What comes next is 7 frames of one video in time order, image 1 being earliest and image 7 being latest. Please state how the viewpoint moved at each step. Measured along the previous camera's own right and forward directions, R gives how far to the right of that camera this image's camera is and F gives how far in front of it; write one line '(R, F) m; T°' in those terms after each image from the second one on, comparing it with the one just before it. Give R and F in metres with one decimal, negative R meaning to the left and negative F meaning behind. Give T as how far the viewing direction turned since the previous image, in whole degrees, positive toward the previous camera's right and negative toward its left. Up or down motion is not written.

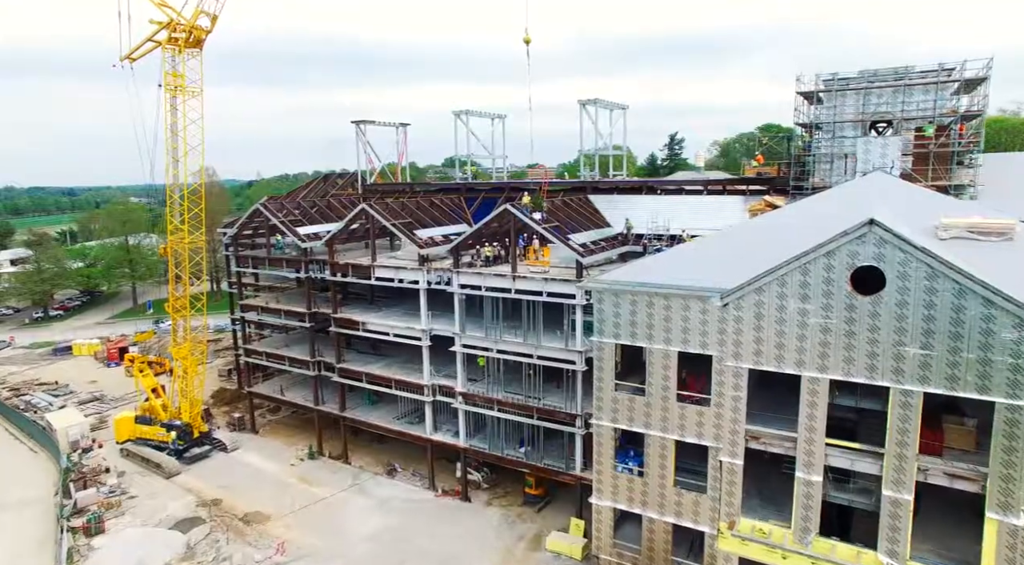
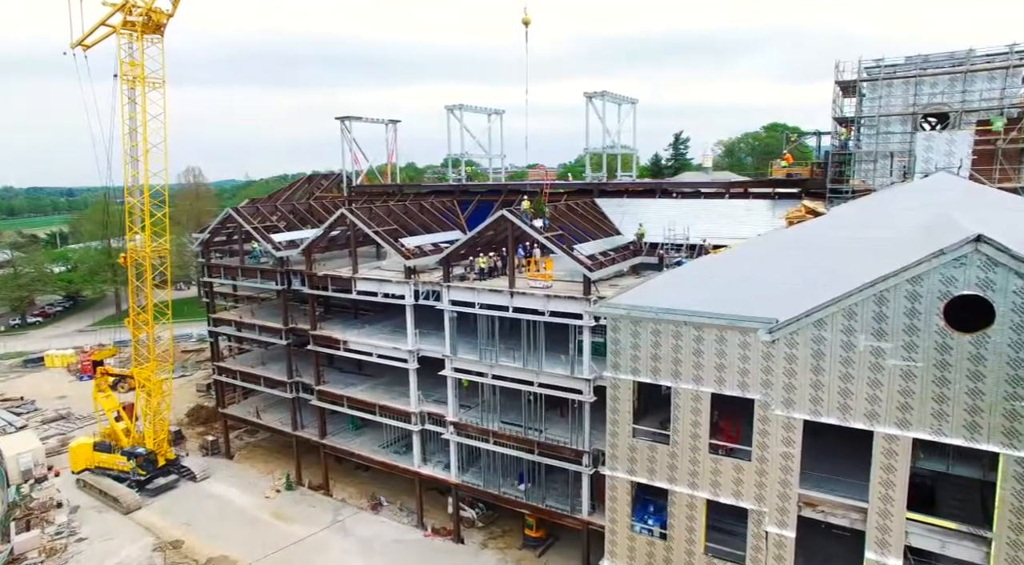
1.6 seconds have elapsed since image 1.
(+0.1, +4.4) m; 0°
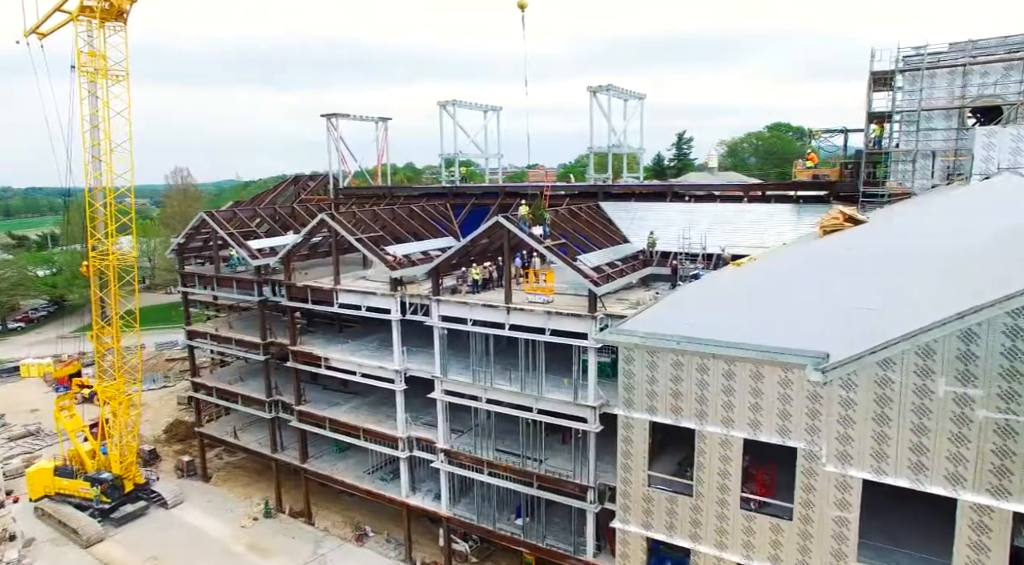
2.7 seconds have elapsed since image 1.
(+0.1, +3.3) m; 0°
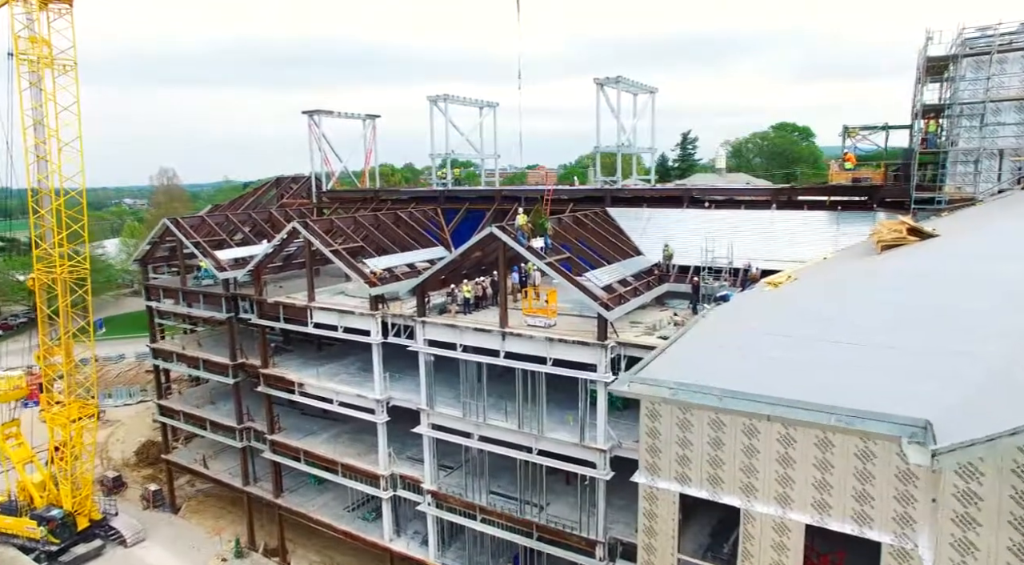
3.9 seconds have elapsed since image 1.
(+0.1, +3.9) m; 0°
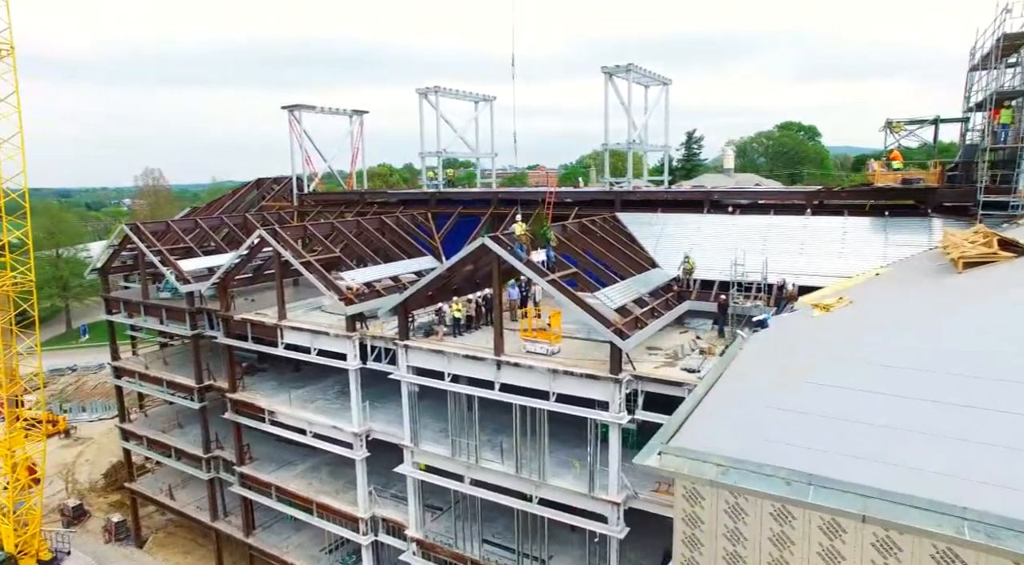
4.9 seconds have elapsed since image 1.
(+0.1, +3.6) m; 0°
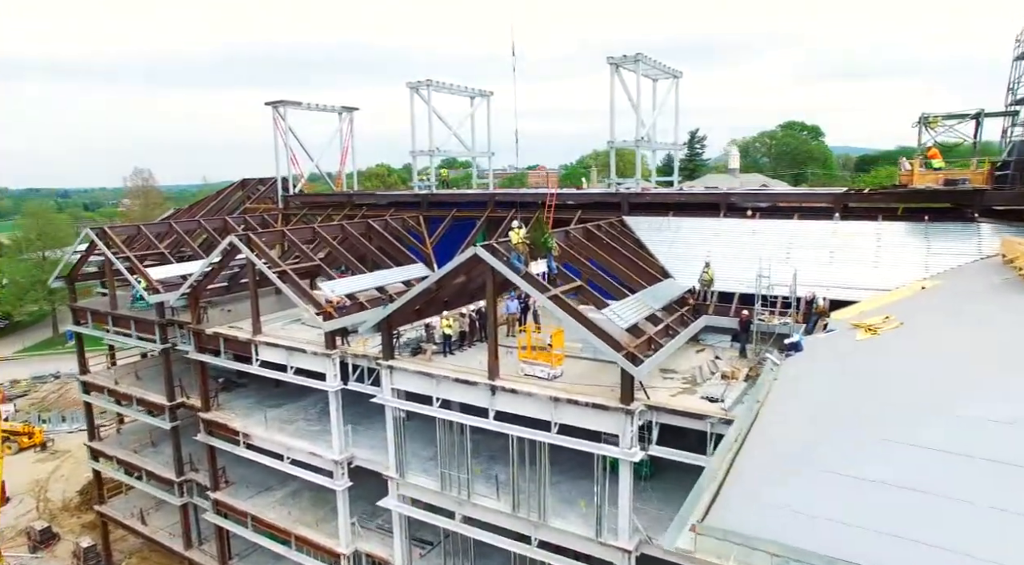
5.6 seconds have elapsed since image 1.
(+0.1, +2.4) m; 0°
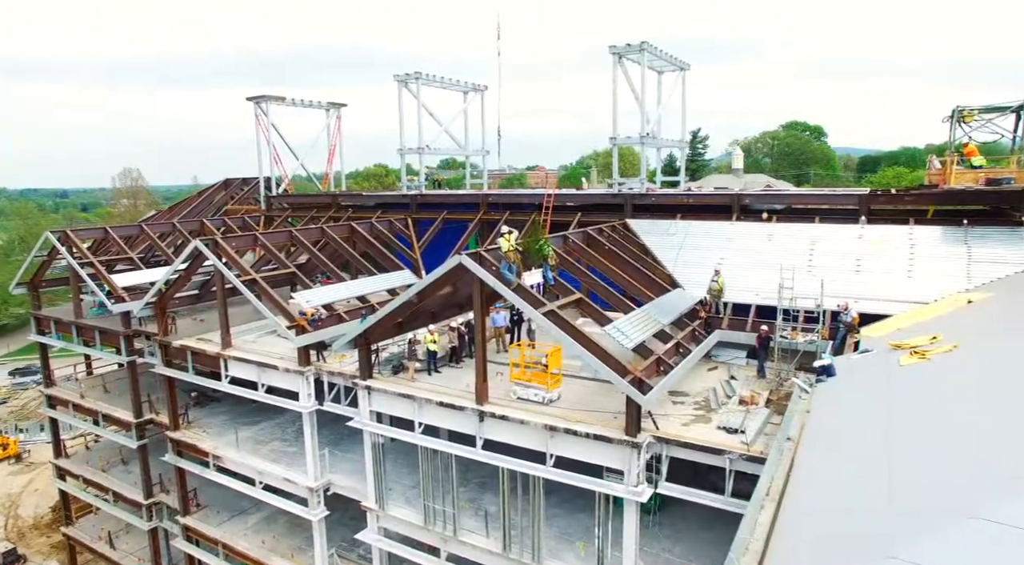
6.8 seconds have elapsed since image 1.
(+0.2, +2.1) m; 0°
